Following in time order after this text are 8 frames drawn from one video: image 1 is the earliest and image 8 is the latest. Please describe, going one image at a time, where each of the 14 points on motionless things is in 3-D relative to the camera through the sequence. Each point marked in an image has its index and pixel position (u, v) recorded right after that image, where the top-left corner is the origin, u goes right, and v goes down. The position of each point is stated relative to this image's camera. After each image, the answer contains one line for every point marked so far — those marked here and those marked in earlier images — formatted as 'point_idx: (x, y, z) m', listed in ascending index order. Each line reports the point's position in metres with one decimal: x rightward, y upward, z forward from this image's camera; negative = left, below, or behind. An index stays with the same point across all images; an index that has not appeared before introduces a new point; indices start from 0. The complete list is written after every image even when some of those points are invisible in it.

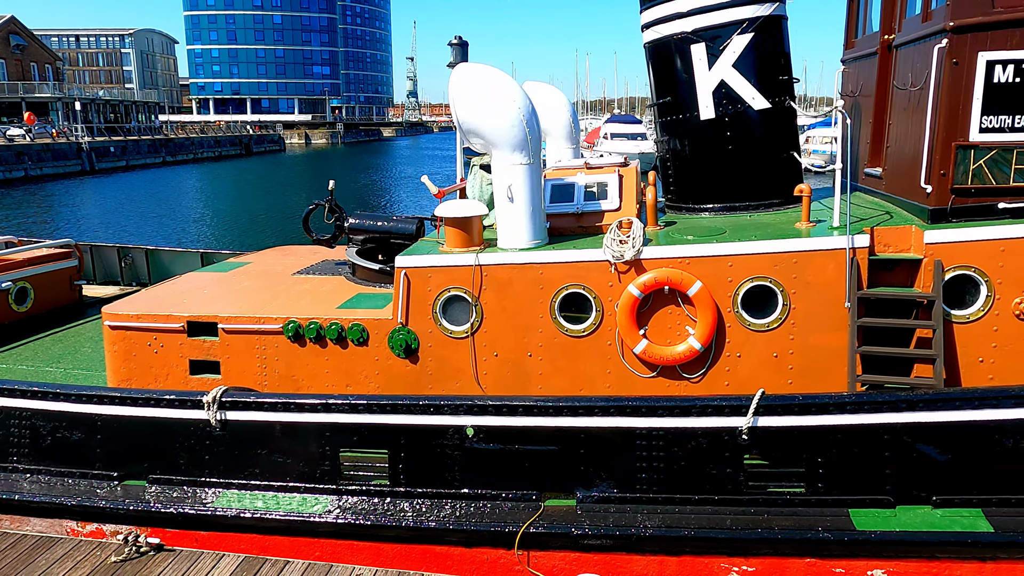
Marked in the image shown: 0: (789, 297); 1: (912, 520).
0: (+1.7, -0.1, +4.6) m
1: (+1.9, -1.1, +3.7) m
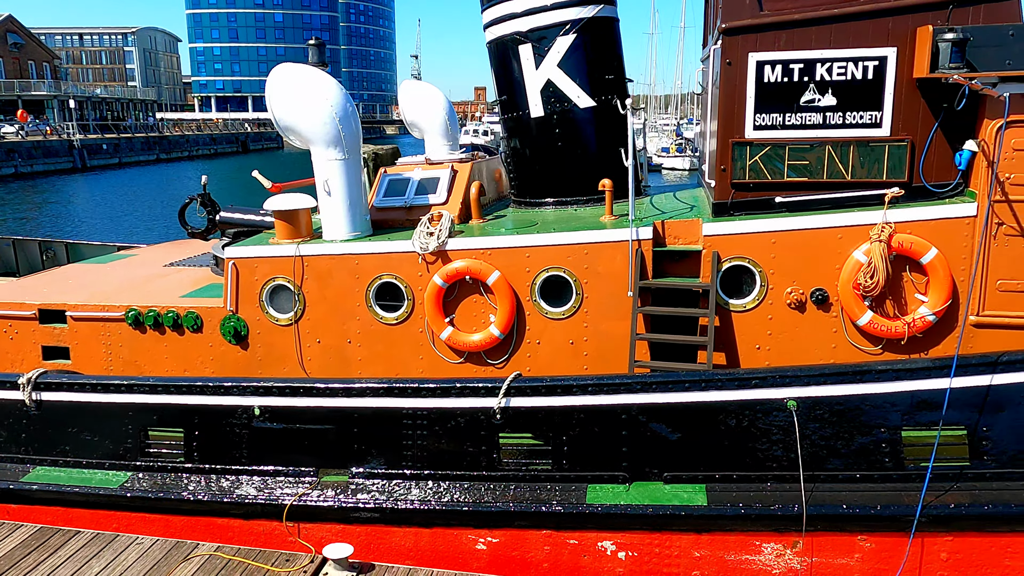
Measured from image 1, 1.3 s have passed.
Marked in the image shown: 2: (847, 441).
0: (+0.4, 0.0, +4.9) m
1: (+0.6, -1.1, +3.9) m
2: (+1.7, -0.8, +3.7) m
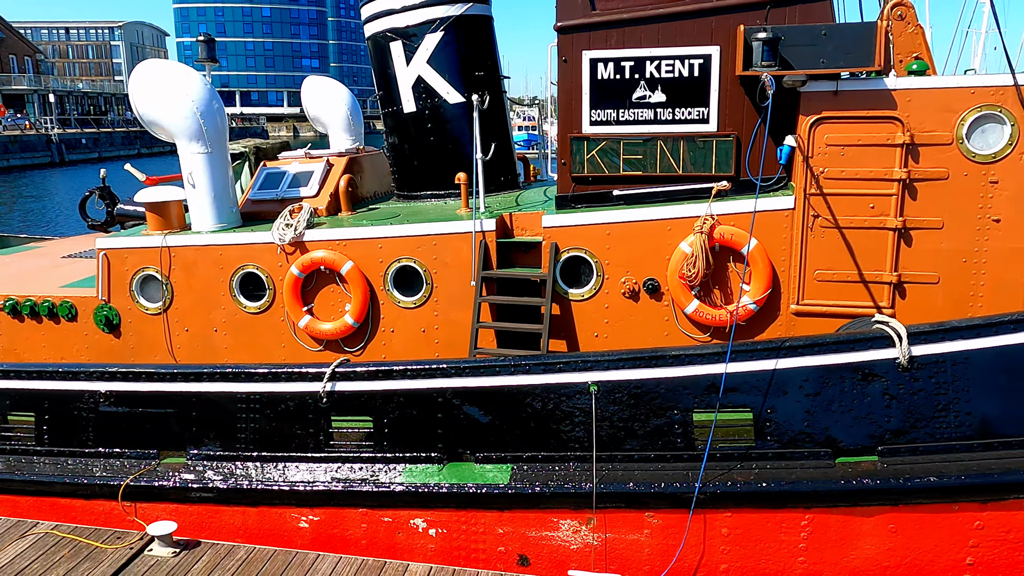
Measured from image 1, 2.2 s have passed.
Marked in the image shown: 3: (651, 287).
0: (-0.5, +0.1, +5.0) m
1: (-0.3, -1.0, +4.1) m
2: (+0.7, -0.7, +3.9) m
3: (+0.9, 0.0, +4.7) m
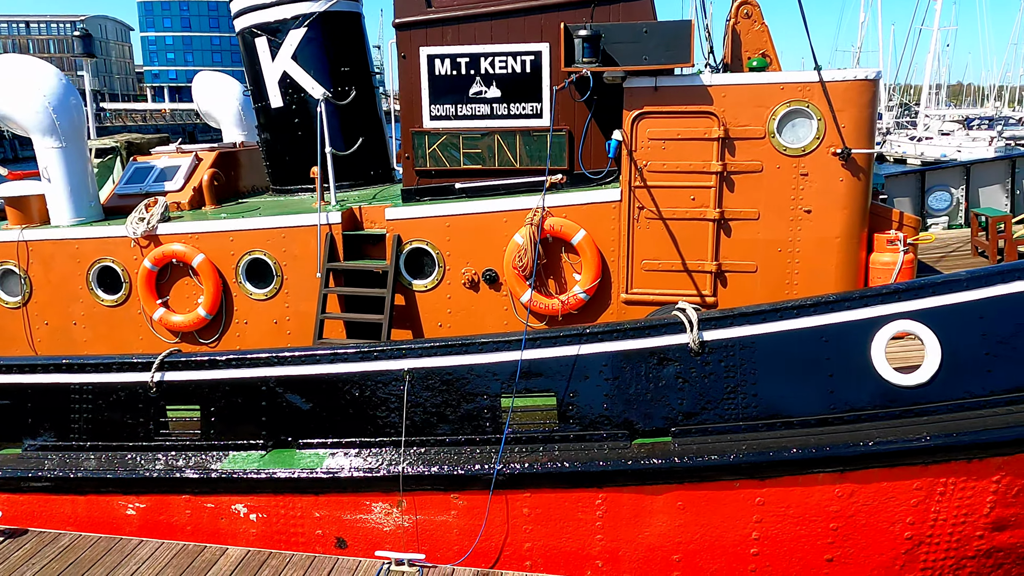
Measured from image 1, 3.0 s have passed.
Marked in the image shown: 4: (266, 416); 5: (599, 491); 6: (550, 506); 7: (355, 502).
0: (-1.6, +0.1, +5.1) m
1: (-1.3, -0.9, +4.2) m
2: (-0.3, -0.6, +4.1) m
3: (-0.1, +0.1, +4.8) m
4: (-1.4, -0.7, +4.2) m
5: (+0.4, -1.0, +3.8) m
6: (+0.2, -1.1, +3.9) m
7: (-0.8, -1.1, +4.0) m
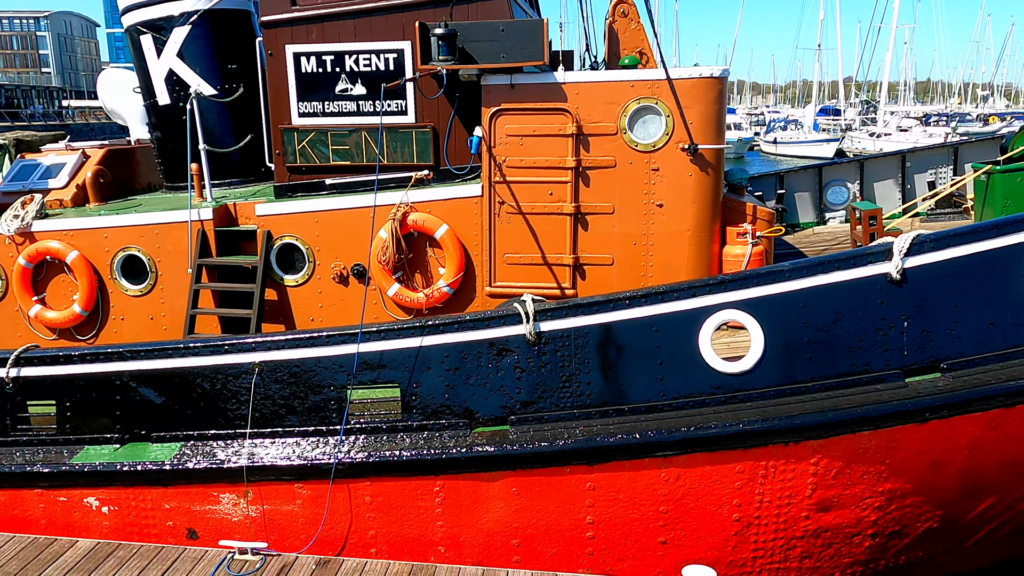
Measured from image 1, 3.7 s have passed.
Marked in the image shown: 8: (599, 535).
0: (-2.4, +0.2, +5.2) m
1: (-2.1, -0.9, +4.2) m
2: (-1.1, -0.6, +4.1) m
3: (-1.0, +0.1, +4.9) m
4: (-2.2, -0.7, +4.3) m
5: (-0.4, -1.0, +3.9) m
6: (-0.6, -1.1, +4.0) m
7: (-1.7, -1.1, +4.1) m
8: (+0.5, -1.3, +4.0) m
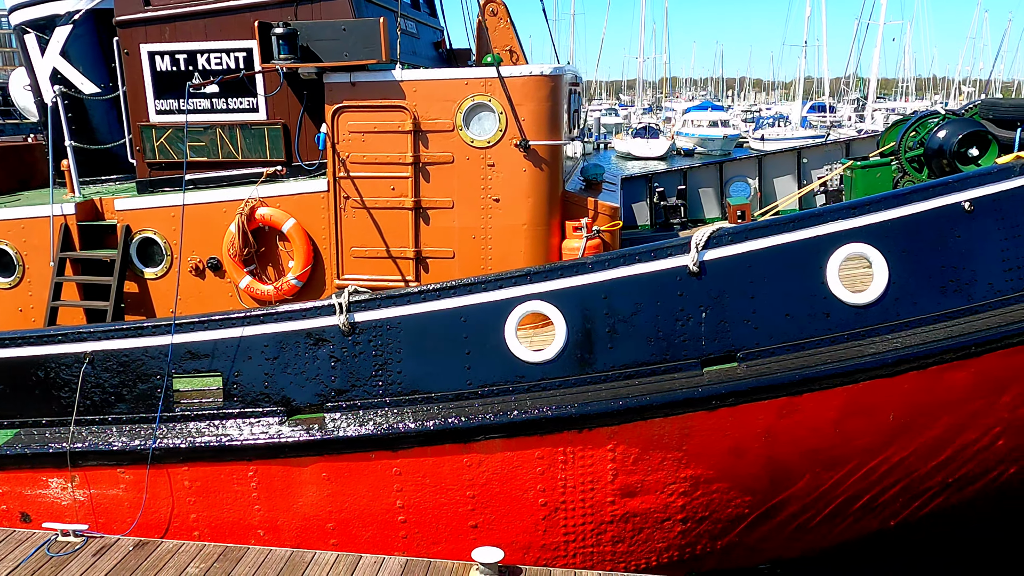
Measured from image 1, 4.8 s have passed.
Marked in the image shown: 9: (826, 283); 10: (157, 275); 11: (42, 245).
0: (-3.4, +0.2, +5.3) m
1: (-3.2, -0.9, +4.4) m
2: (-2.1, -0.6, +4.3) m
3: (-2.0, +0.2, +5.1) m
4: (-3.2, -0.6, +4.4) m
5: (-1.4, -0.9, +4.1) m
6: (-1.6, -1.0, +4.1) m
7: (-2.7, -1.1, +4.2) m
8: (-0.6, -1.3, +4.1) m
9: (+1.7, 0.0, +4.0) m
10: (-2.4, +0.1, +5.2) m
11: (-3.3, +0.3, +5.3) m
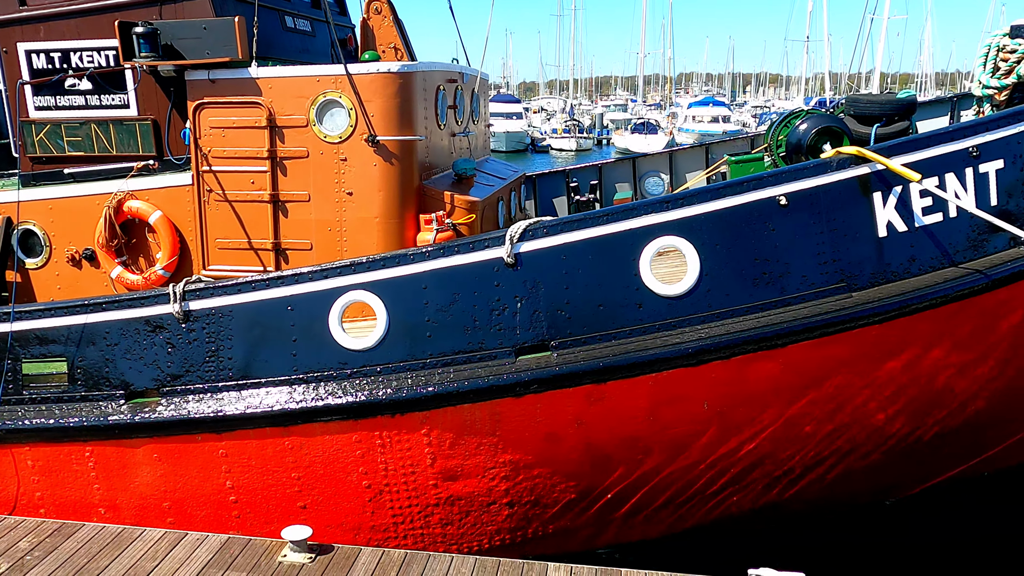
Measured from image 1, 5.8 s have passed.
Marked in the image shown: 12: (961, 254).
0: (-4.4, +0.3, +5.5) m
1: (-4.1, -0.8, +4.6) m
2: (-3.1, -0.5, +4.5) m
3: (-2.9, +0.2, +5.3) m
4: (-4.2, -0.6, +4.7) m
5: (-2.4, -0.9, +4.3) m
6: (-2.6, -1.0, +4.3) m
7: (-3.6, -1.0, +4.5) m
8: (-1.5, -1.2, +4.3) m
9: (+0.7, +0.1, +4.1) m
10: (-3.4, +0.2, +5.4) m
11: (-4.2, +0.4, +5.5) m
12: (+2.6, +0.2, +4.4) m
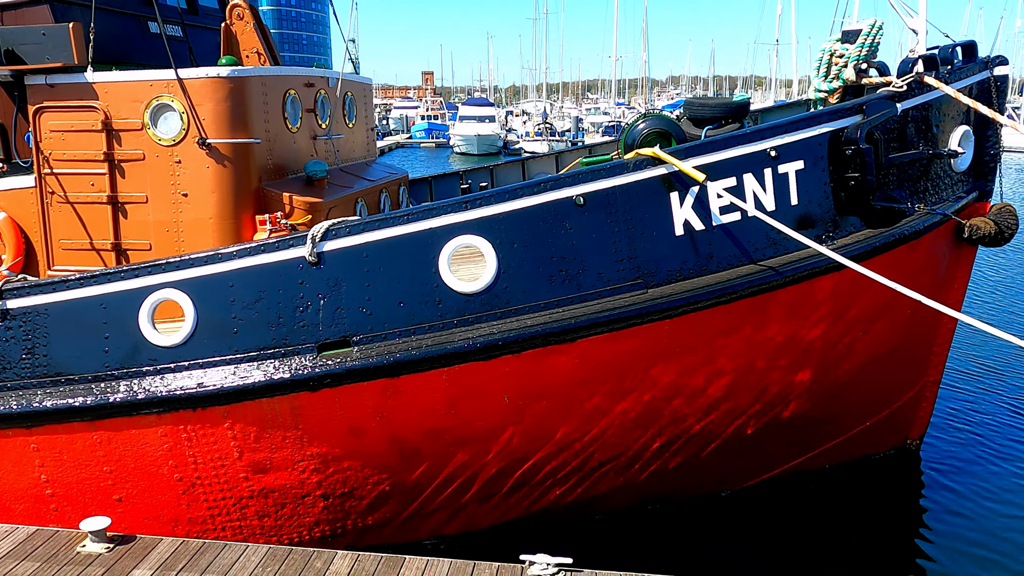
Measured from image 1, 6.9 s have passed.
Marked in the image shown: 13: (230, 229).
0: (-5.5, +0.3, +5.6) m
1: (-5.2, -0.8, +4.7) m
2: (-4.2, -0.5, +4.6) m
3: (-4.1, +0.2, +5.4) m
4: (-5.3, -0.6, +4.8) m
5: (-3.5, -0.9, +4.4) m
6: (-3.7, -1.0, +4.4) m
7: (-4.7, -1.0, +4.6) m
8: (-2.6, -1.2, +4.4) m
9: (-0.4, +0.1, +4.3) m
10: (-4.5, +0.2, +5.5) m
11: (-5.3, +0.4, +5.6) m
12: (+1.5, +0.2, +4.5) m
13: (-1.9, +0.4, +5.1) m
